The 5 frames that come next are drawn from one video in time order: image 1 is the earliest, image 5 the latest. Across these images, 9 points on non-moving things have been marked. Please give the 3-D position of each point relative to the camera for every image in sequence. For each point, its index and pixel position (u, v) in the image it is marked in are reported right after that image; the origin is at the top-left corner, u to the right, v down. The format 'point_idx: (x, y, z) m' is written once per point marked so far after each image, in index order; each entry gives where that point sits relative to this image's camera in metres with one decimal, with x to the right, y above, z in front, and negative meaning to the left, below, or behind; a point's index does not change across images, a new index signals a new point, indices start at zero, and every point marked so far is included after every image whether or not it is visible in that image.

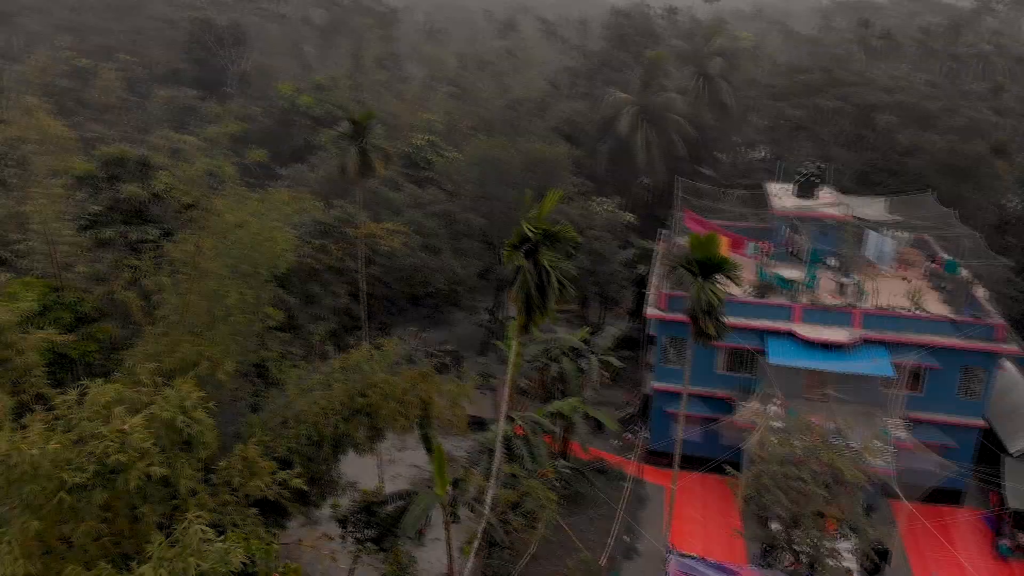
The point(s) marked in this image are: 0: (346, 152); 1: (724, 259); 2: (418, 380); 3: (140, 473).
0: (-3.5, +2.9, +18.6) m
1: (+3.2, +0.5, +13.5) m
2: (-1.8, -1.9, +17.5) m
3: (-4.7, -2.4, +11.3) m
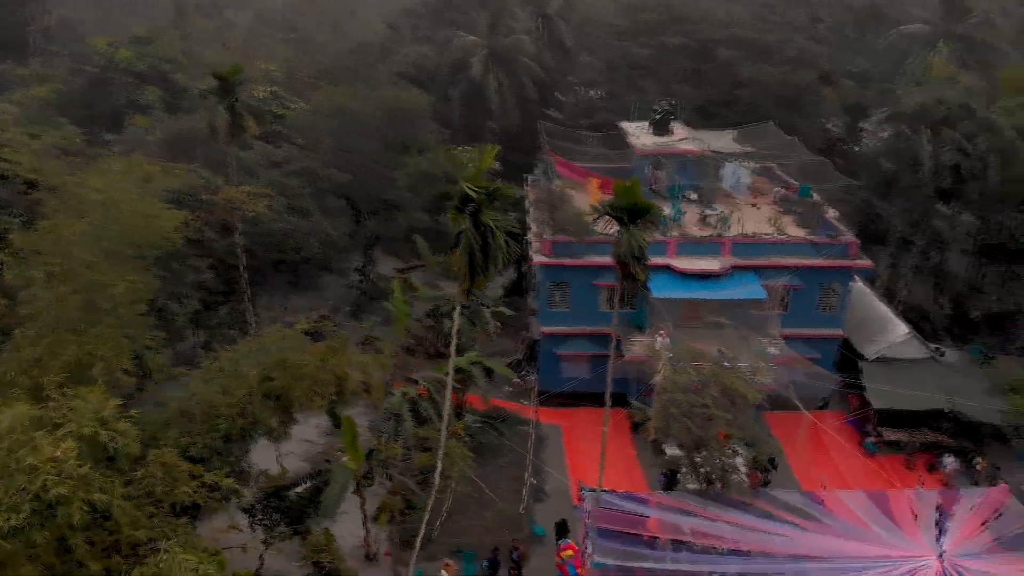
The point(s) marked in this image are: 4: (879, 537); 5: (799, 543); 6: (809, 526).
0: (-5.7, +3.4, +17.0) m
1: (+2.1, +1.3, +13.6) m
2: (-3.5, -1.3, +16.6) m
3: (-4.9, -2.5, +10.0) m
4: (+6.8, -4.7, +16.6) m
5: (+5.4, -4.8, +16.6) m
6: (+5.8, -4.7, +17.3) m
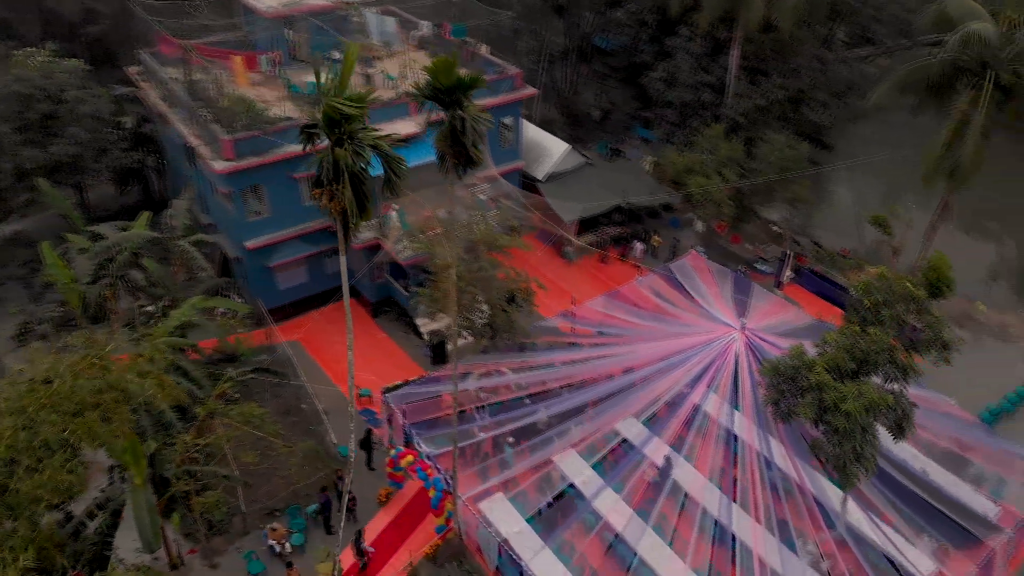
0: (-9.2, +2.6, +10.7) m
1: (-0.6, +2.9, +12.2) m
2: (-6.1, -1.1, +12.6) m
3: (-3.4, -3.2, +6.8) m
4: (+3.0, -0.9, +18.6) m
5: (+1.8, -1.6, +17.9) m
6: (+1.8, -1.2, +18.6) m
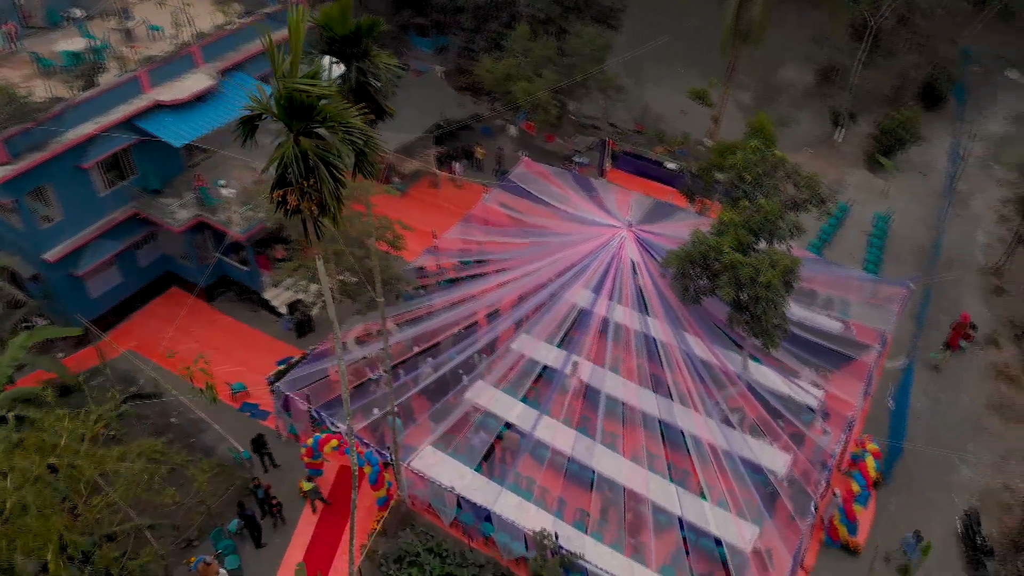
0: (-9.2, +0.7, +6.9) m
1: (-1.8, +3.2, +10.9) m
2: (-6.2, -2.0, +10.2) m
3: (-1.4, -3.8, +5.7) m
4: (+0.3, +0.9, +18.4) m
5: (-0.5, -0.1, +17.6) m
6: (-0.8, +0.3, +18.2) m
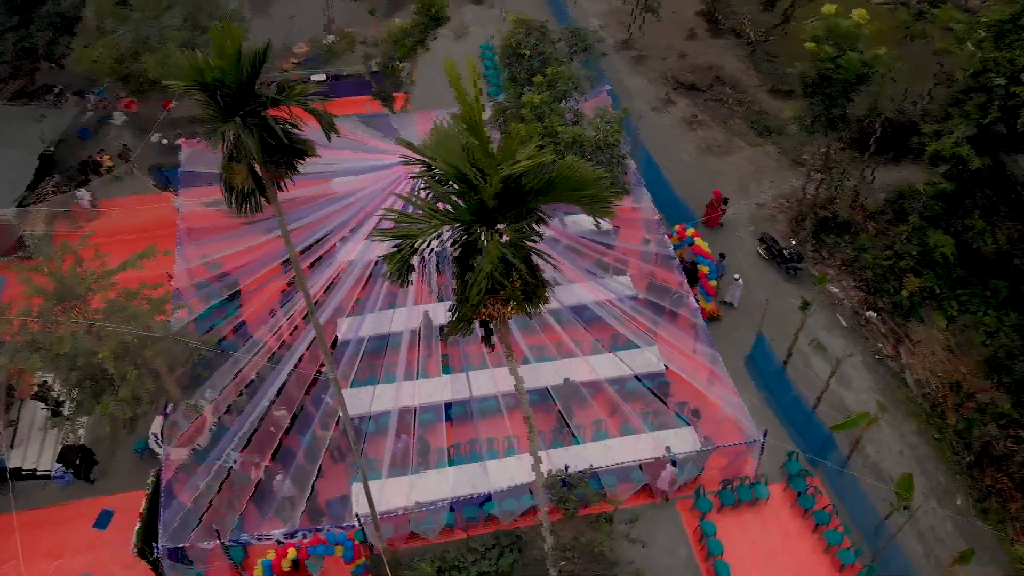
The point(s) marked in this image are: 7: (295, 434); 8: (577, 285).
0: (-4.4, -4.0, +1.9) m
1: (-2.4, +2.0, +7.9) m
2: (-2.8, -4.8, +6.8) m
3: (+3.8, -3.6, +5.7) m
4: (-3.9, +1.0, +15.9) m
5: (-3.6, -0.2, +15.1) m
6: (-4.3, -0.1, +15.4) m
7: (-3.5, -1.6, +14.4) m
8: (+1.1, 0.0, +15.7) m
